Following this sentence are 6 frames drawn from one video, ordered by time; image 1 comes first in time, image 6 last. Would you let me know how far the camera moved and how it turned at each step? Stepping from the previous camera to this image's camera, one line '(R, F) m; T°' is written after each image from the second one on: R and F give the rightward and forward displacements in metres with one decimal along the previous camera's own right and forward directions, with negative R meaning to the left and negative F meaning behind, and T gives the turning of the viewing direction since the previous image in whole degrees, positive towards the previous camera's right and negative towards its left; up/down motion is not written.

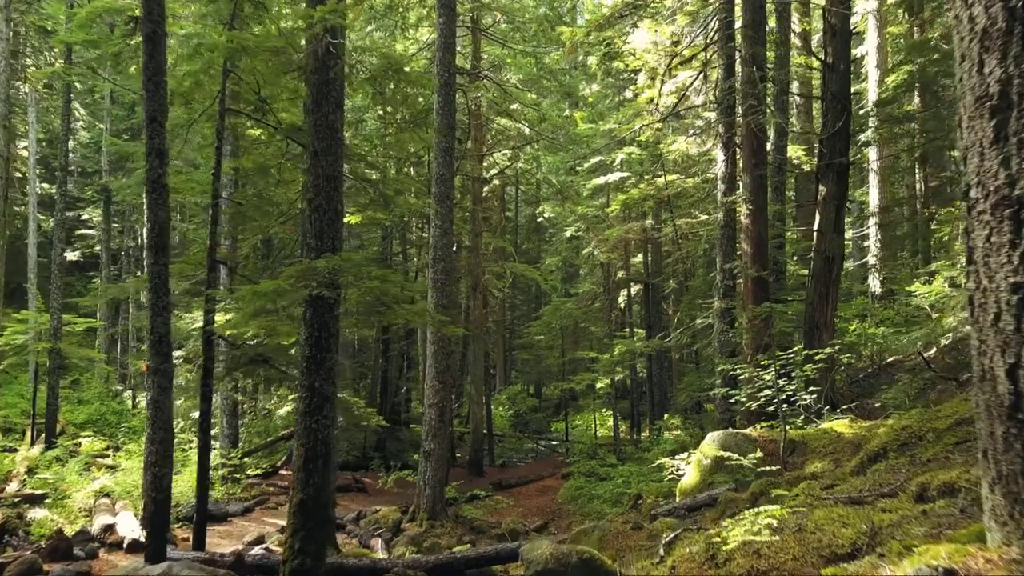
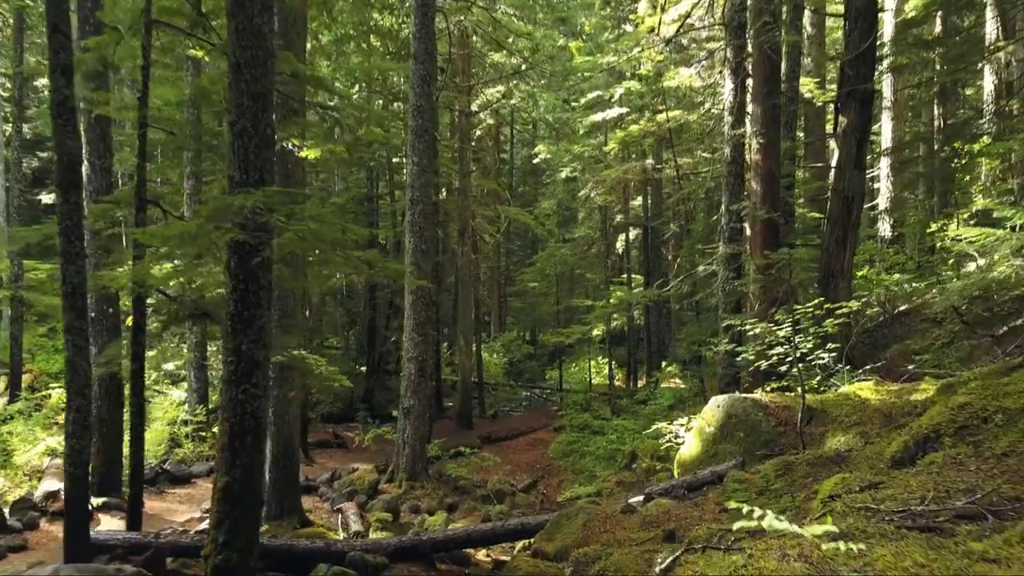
(+0.2, +1.1) m; 0°
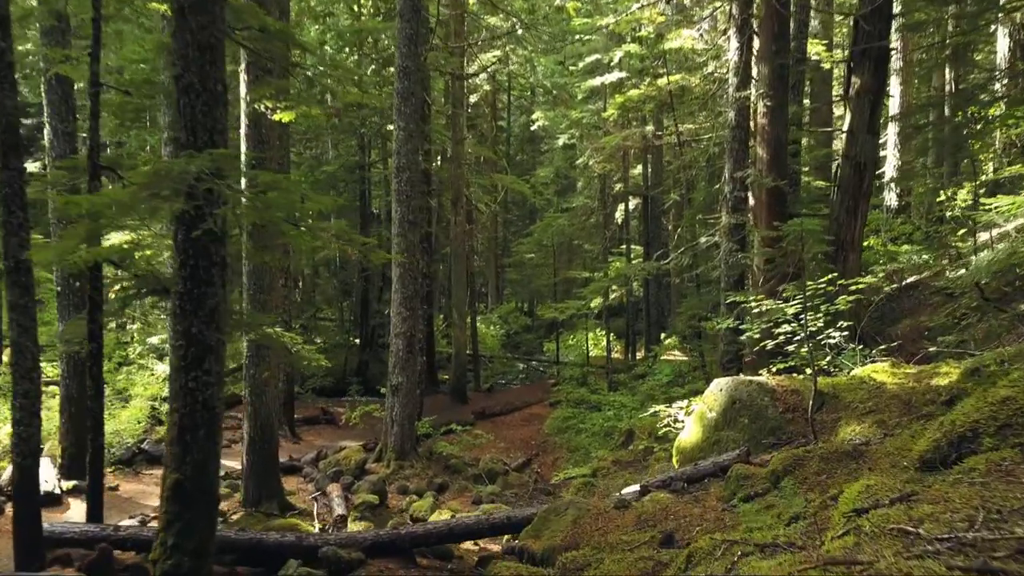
(+0.1, +0.5) m; 0°
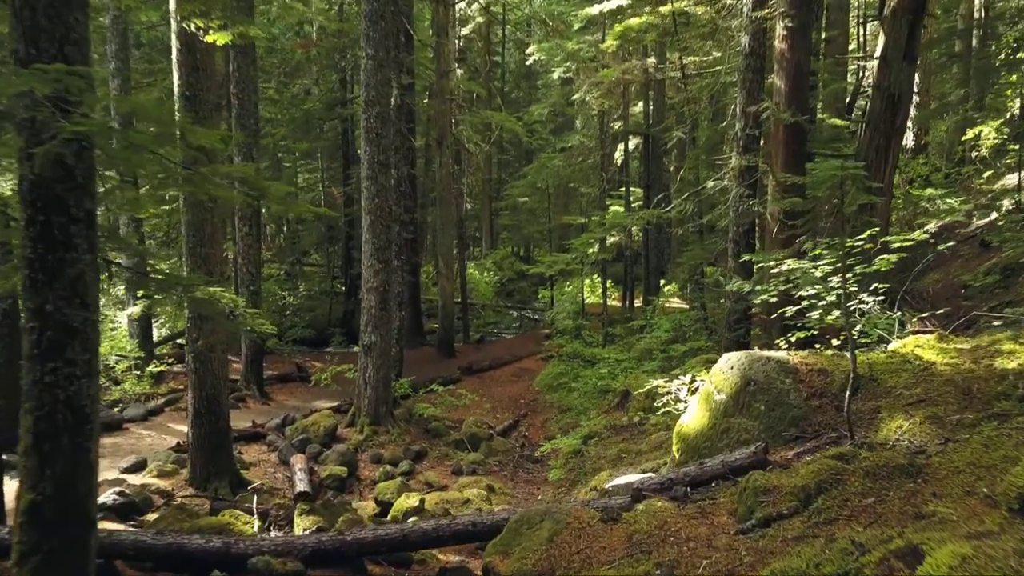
(+0.2, +1.1) m; 0°
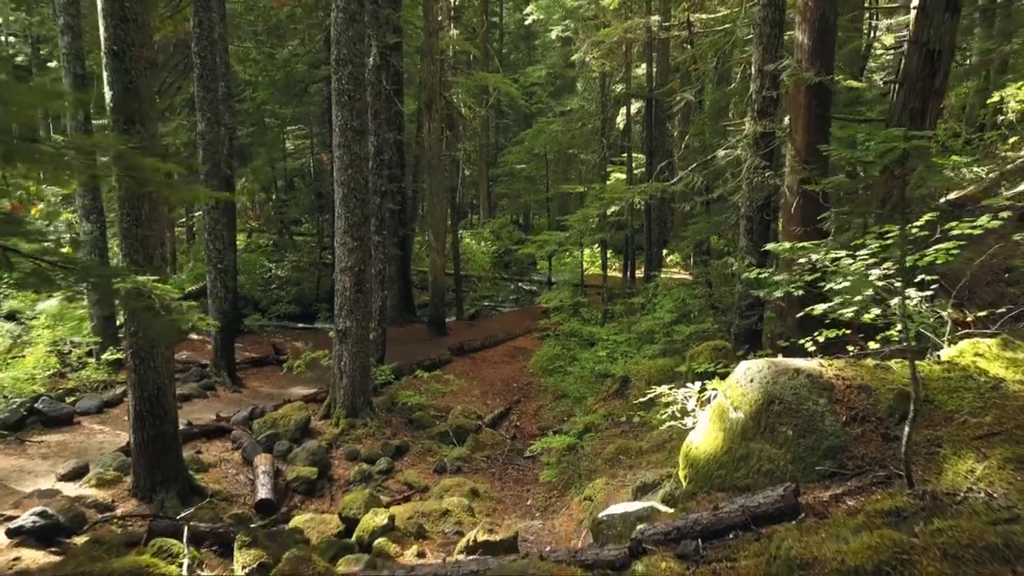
(+0.2, +0.9) m; 0°
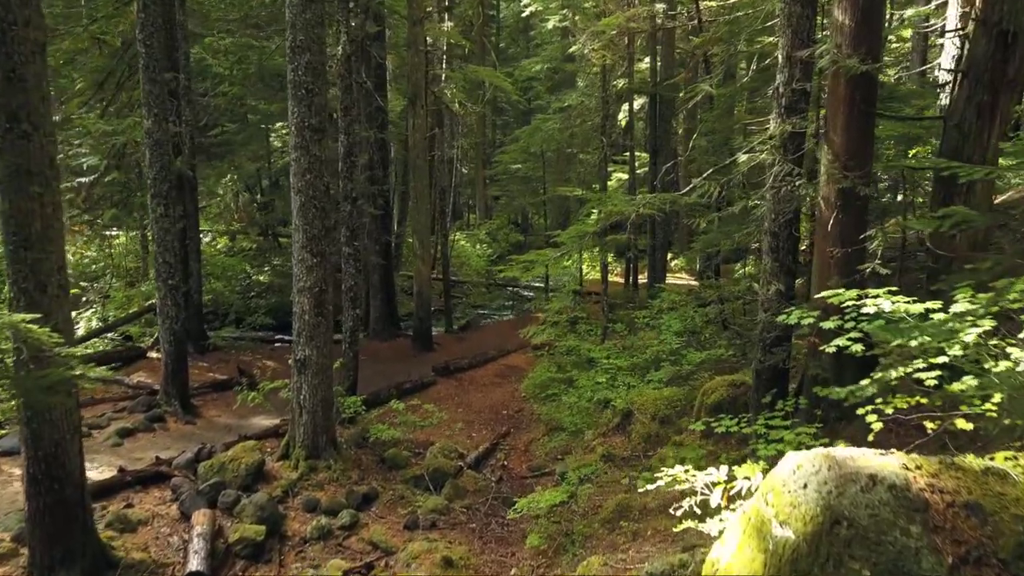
(+0.2, +1.2) m; 0°
